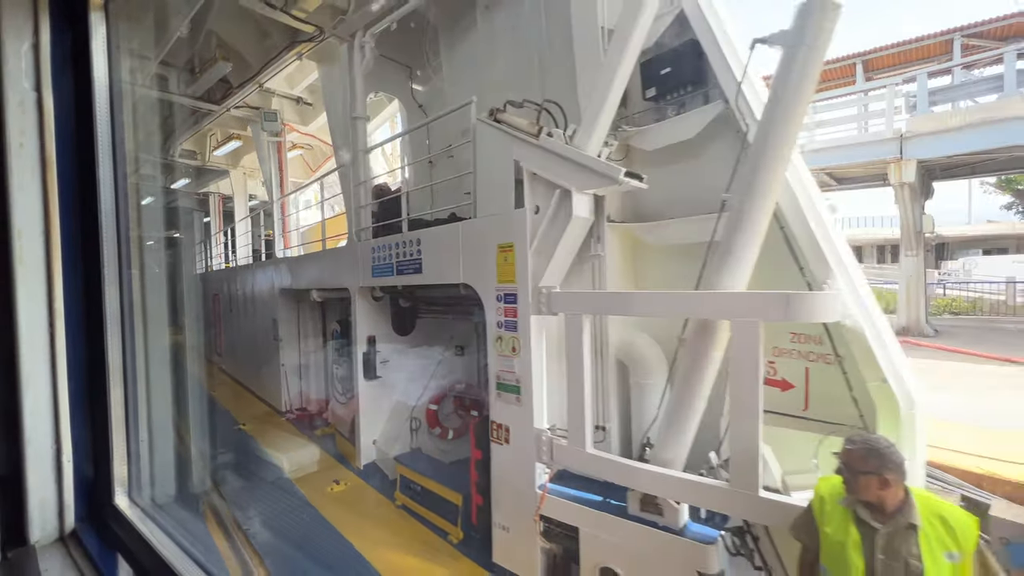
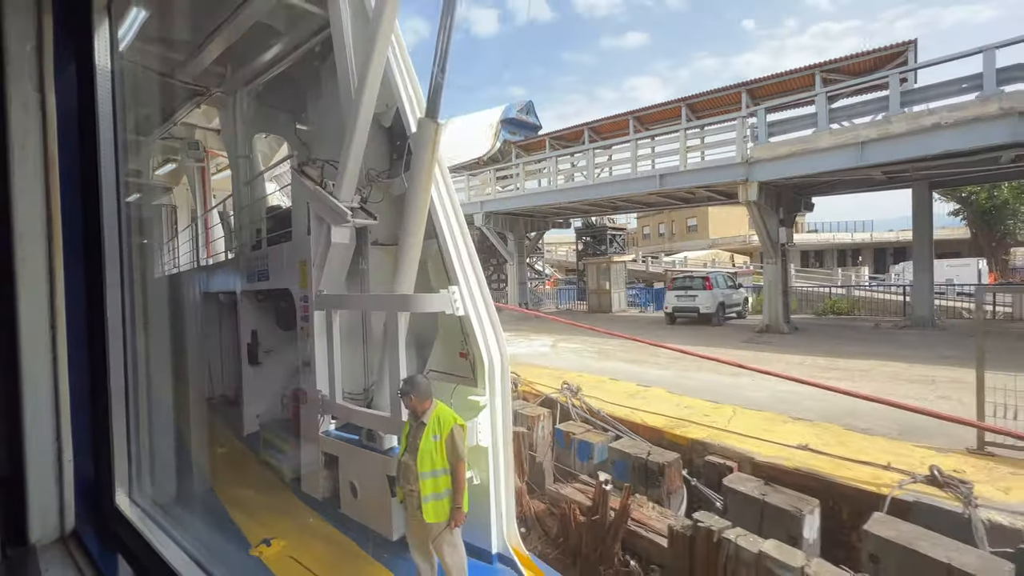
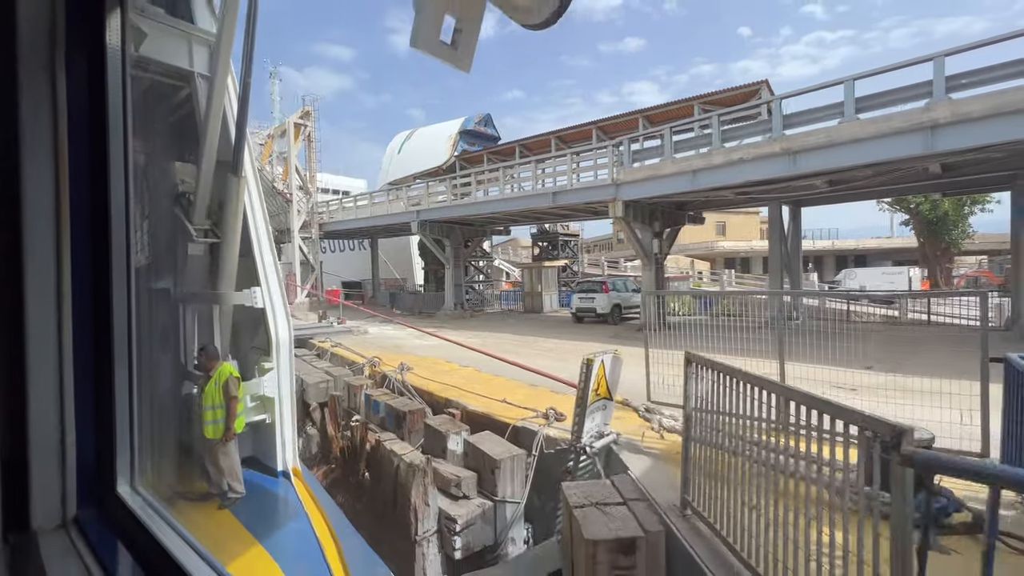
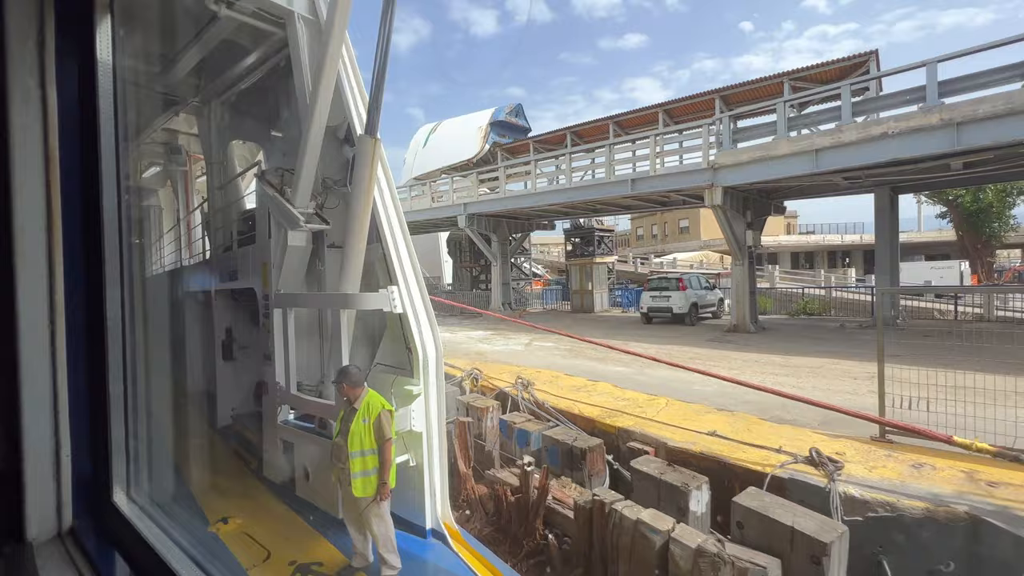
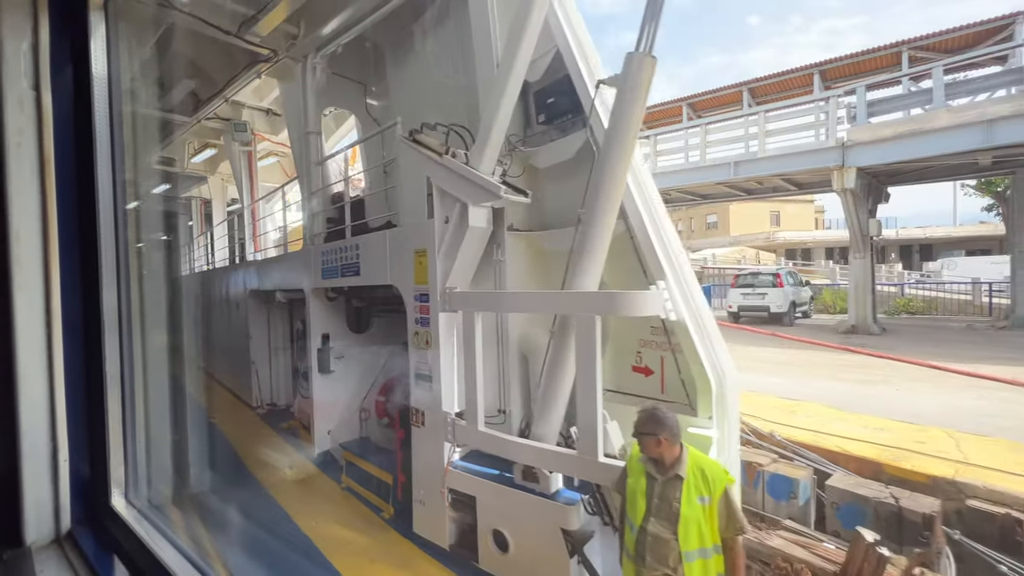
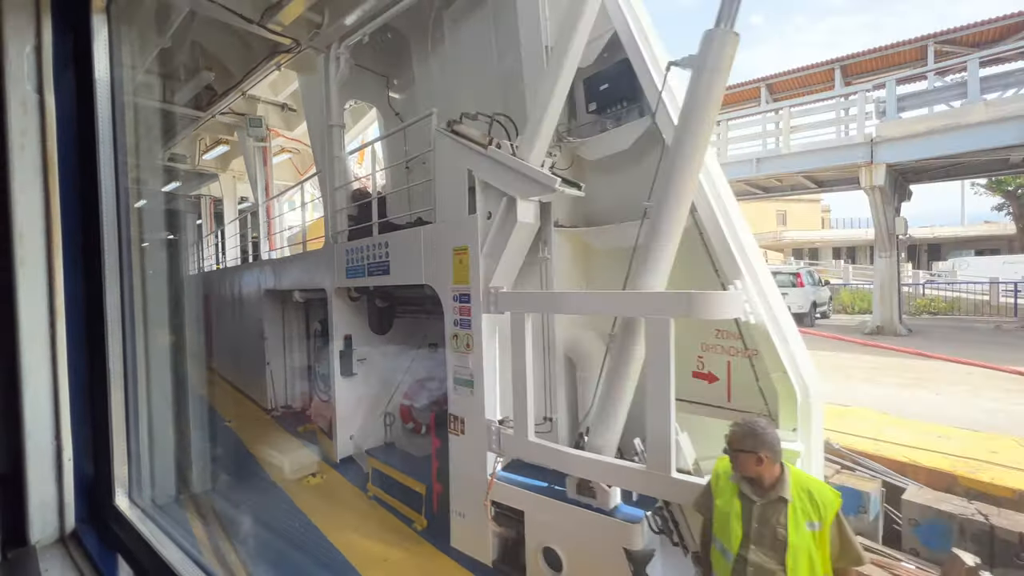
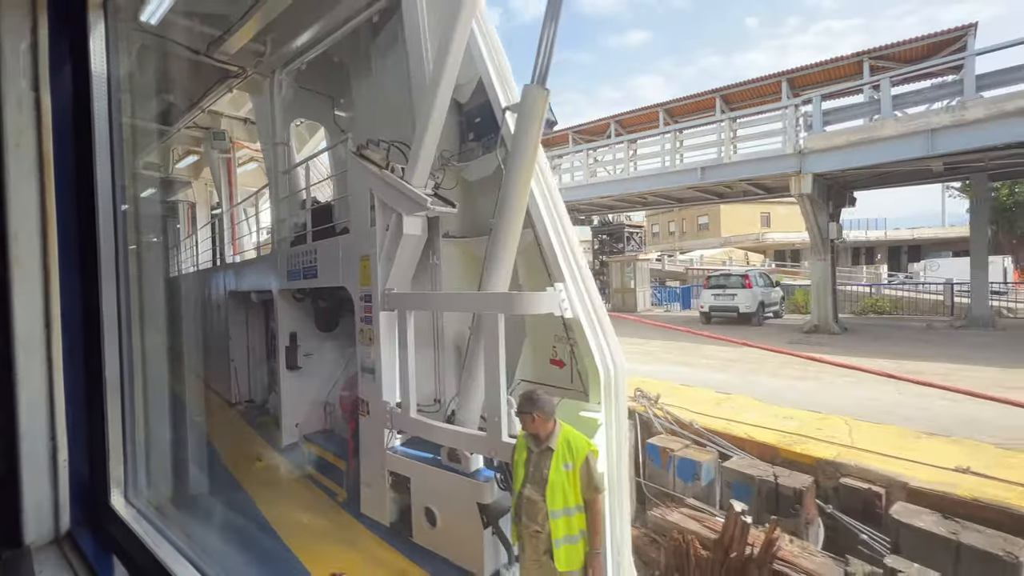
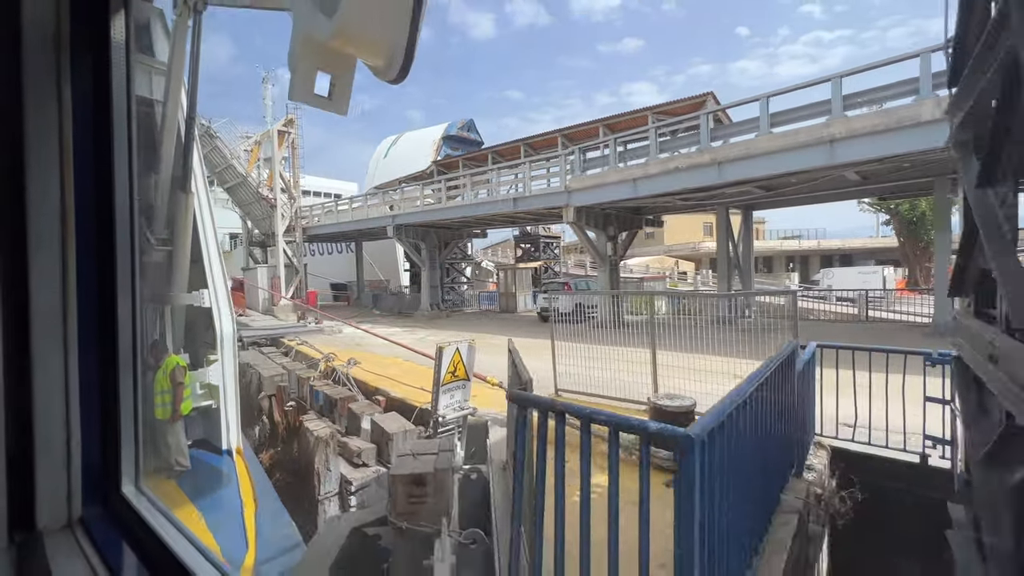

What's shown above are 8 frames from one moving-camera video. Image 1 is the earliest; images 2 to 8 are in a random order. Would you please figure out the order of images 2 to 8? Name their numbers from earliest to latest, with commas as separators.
6, 5, 7, 2, 4, 3, 8
